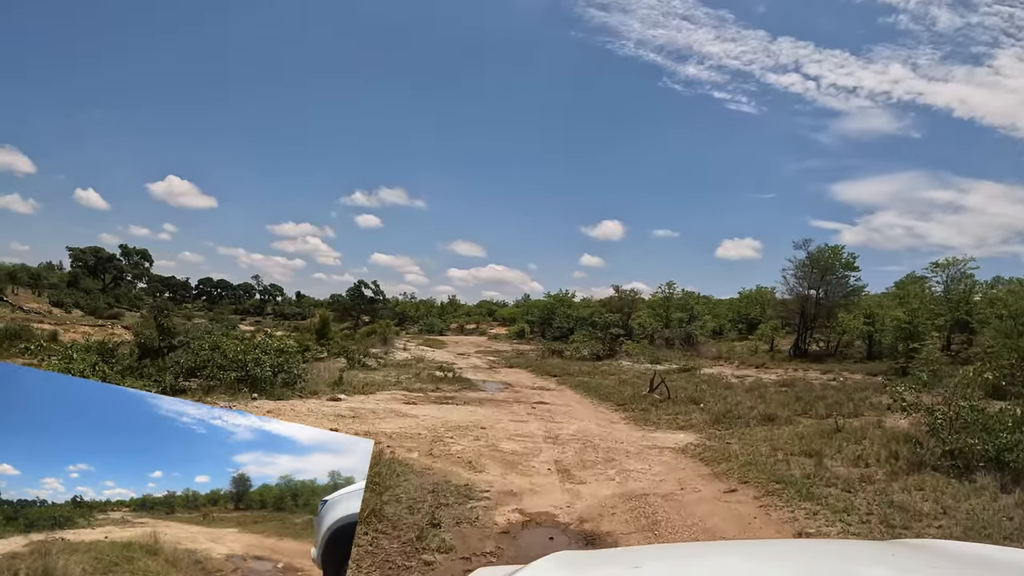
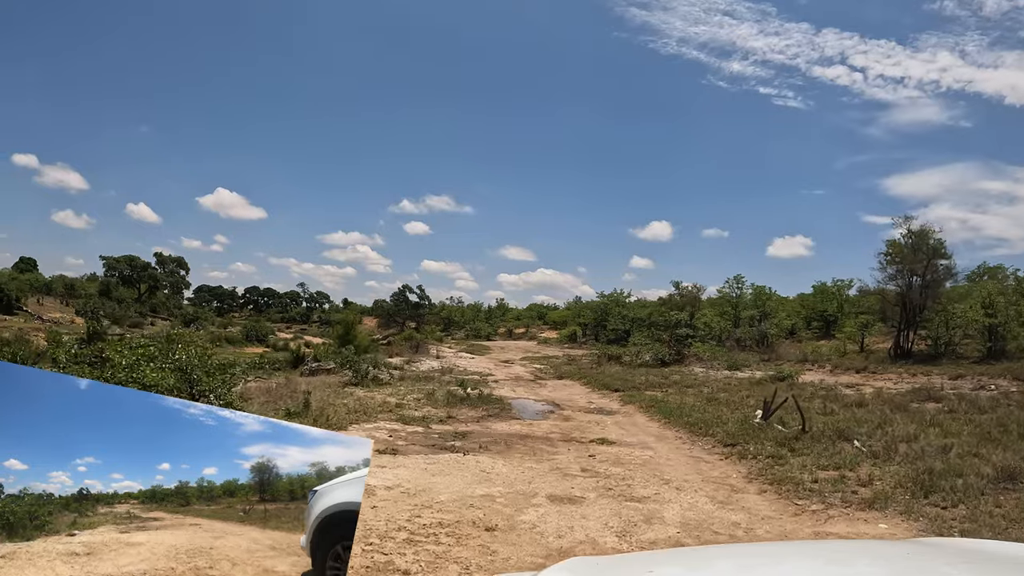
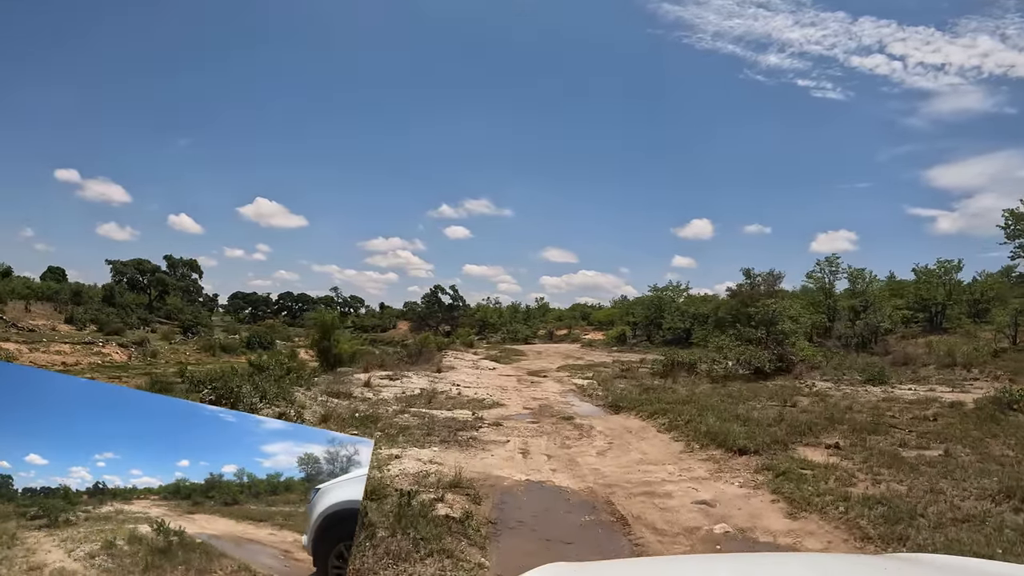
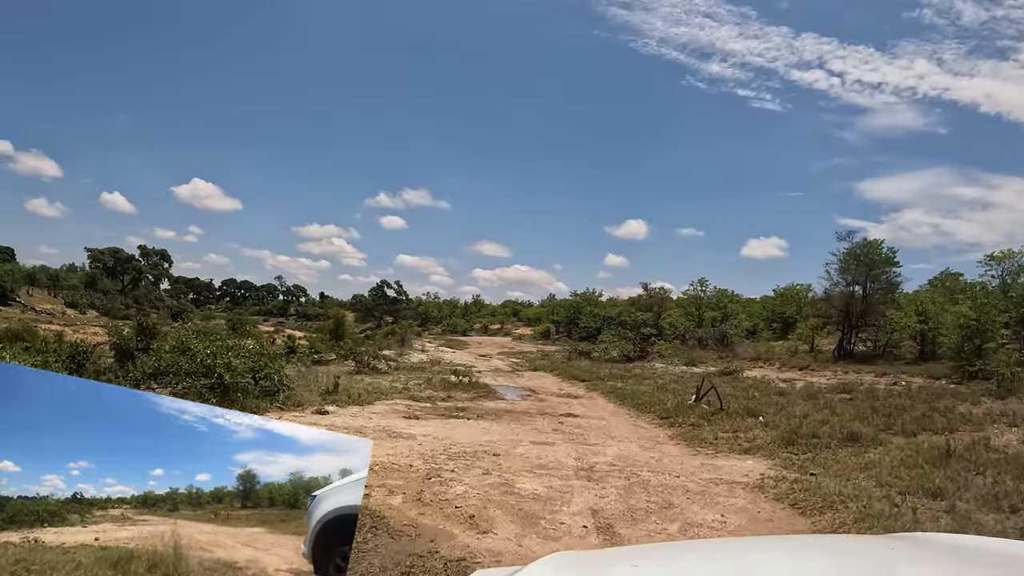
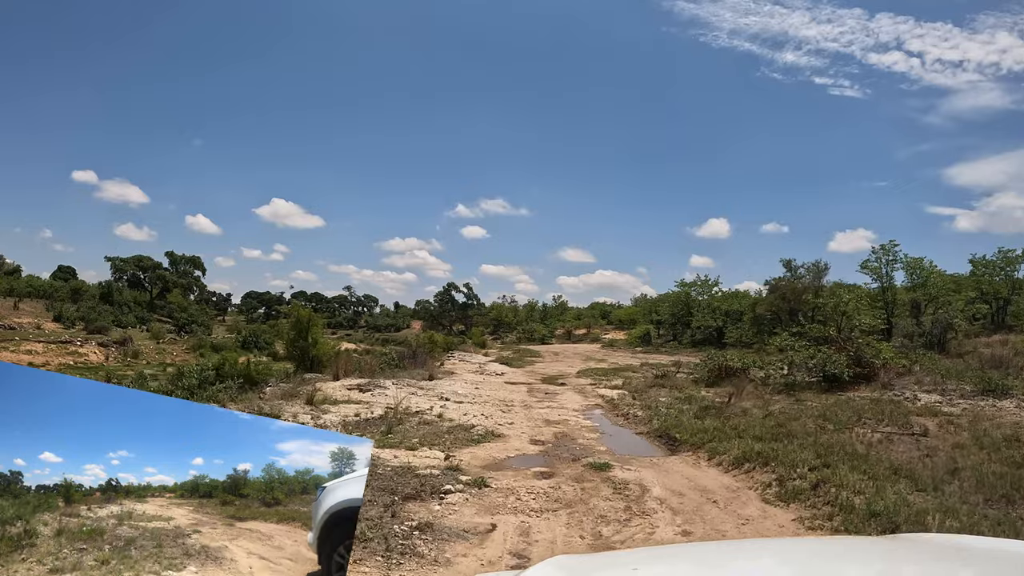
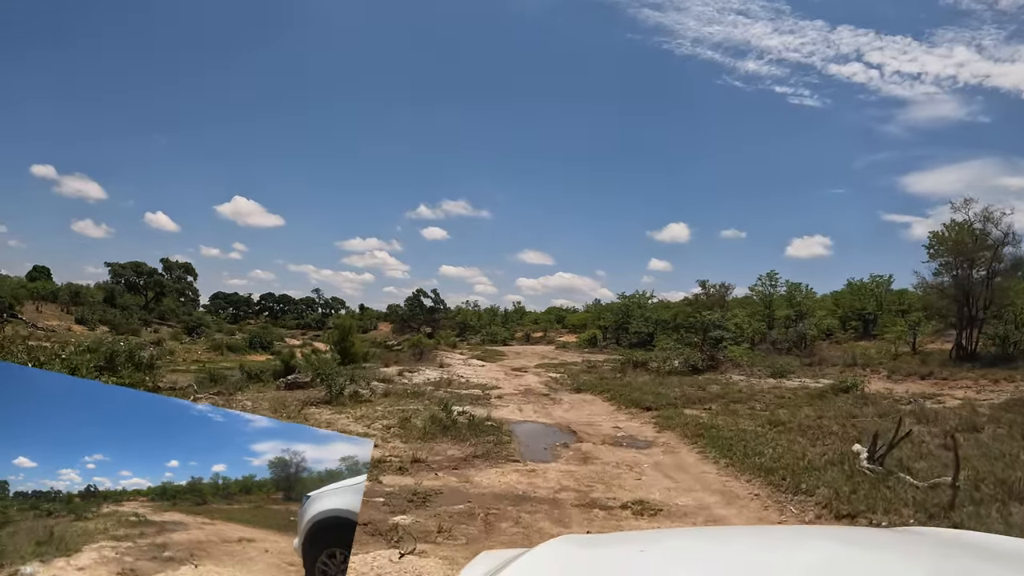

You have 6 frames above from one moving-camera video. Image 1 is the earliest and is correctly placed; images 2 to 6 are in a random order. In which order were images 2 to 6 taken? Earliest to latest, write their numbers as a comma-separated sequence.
4, 2, 6, 3, 5
